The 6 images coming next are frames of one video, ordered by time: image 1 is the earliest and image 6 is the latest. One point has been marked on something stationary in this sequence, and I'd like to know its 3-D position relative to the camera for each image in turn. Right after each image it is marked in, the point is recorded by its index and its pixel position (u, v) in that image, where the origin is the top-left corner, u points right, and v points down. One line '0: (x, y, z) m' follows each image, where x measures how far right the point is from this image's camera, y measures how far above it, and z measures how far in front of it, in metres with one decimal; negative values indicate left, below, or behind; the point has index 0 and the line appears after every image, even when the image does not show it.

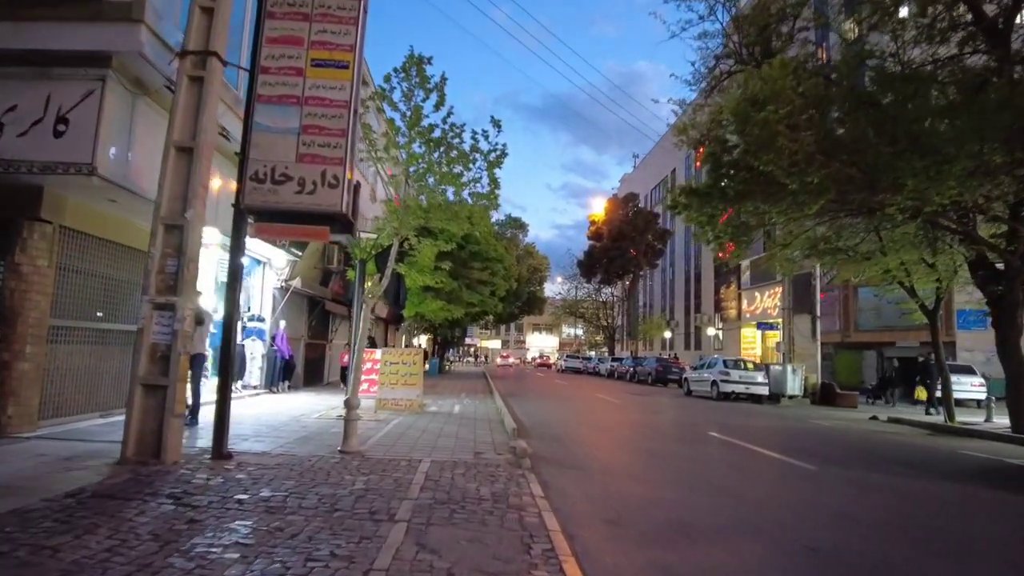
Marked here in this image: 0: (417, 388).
0: (-2.1, -2.3, +14.4) m
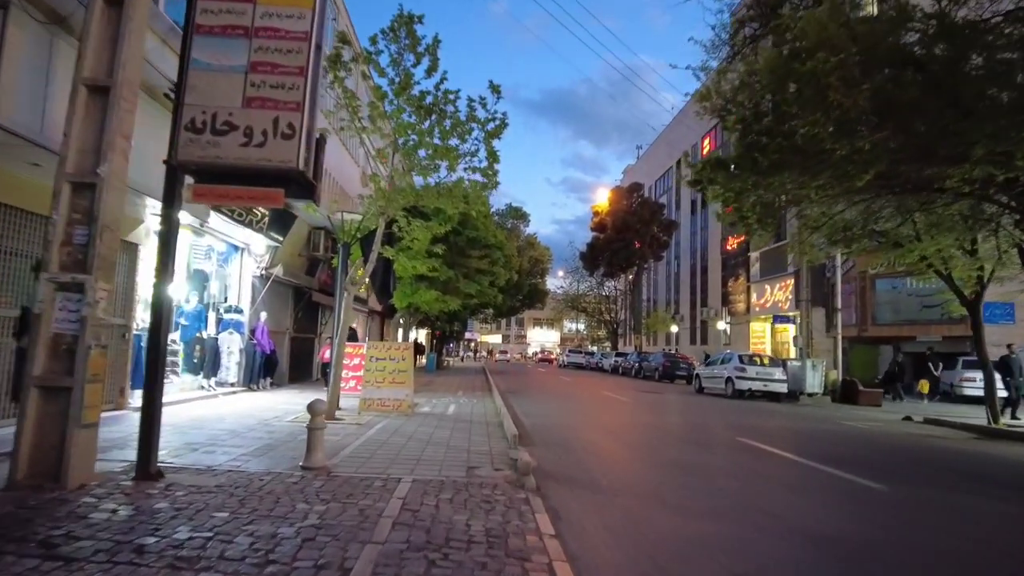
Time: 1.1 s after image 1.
0: (-2.1, -2.0, +12.9) m
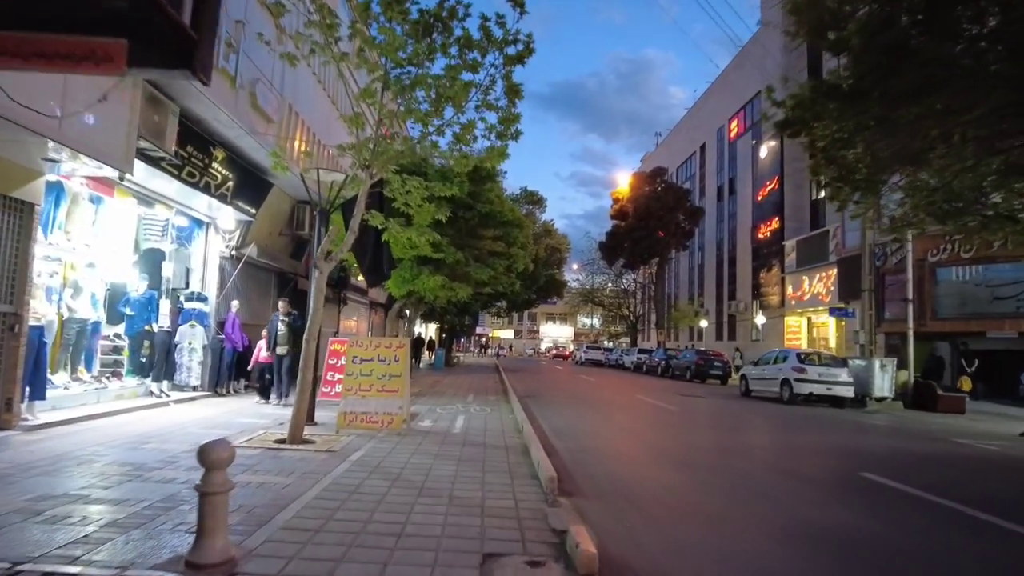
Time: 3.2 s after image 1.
0: (-1.7, -1.7, +9.8) m
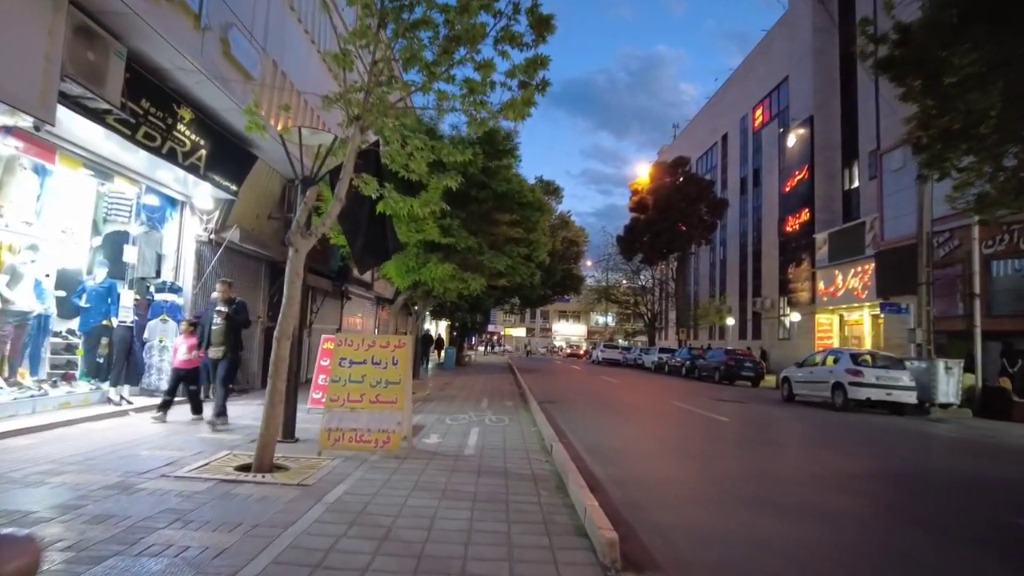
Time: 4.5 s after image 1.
0: (-1.4, -1.5, +7.8) m
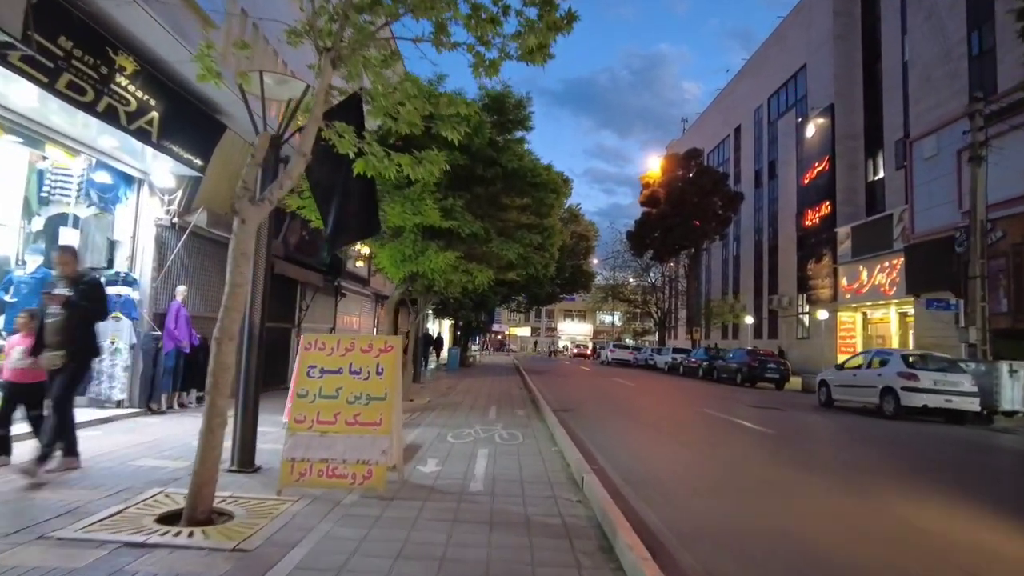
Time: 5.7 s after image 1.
0: (-1.2, -1.3, +6.0) m
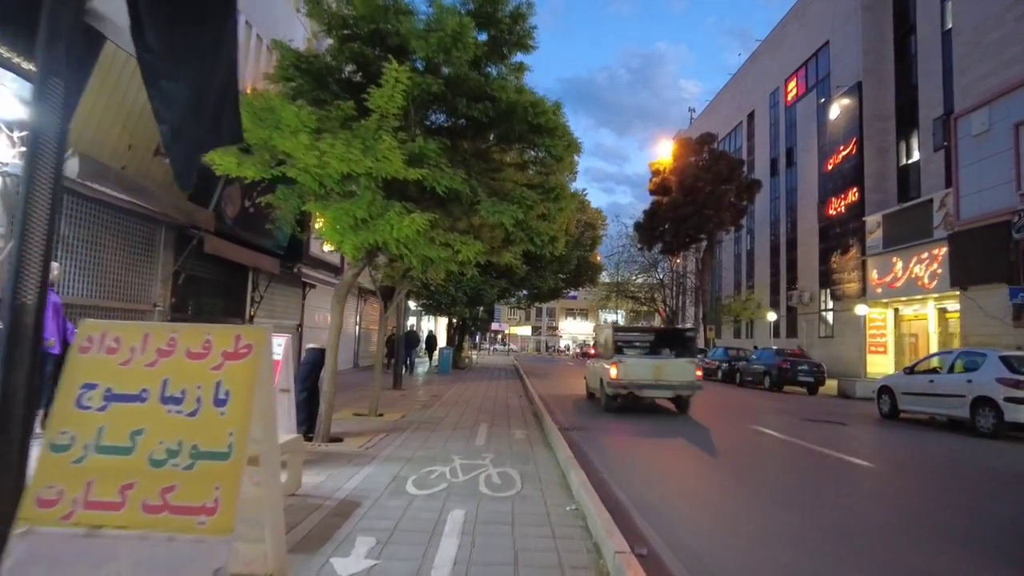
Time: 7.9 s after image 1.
0: (-1.2, -1.0, +2.8) m
